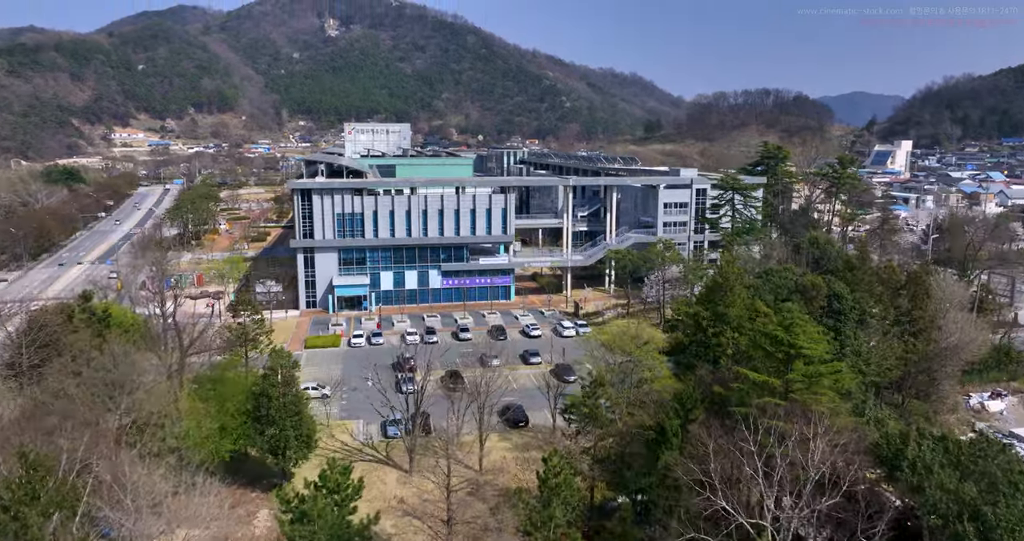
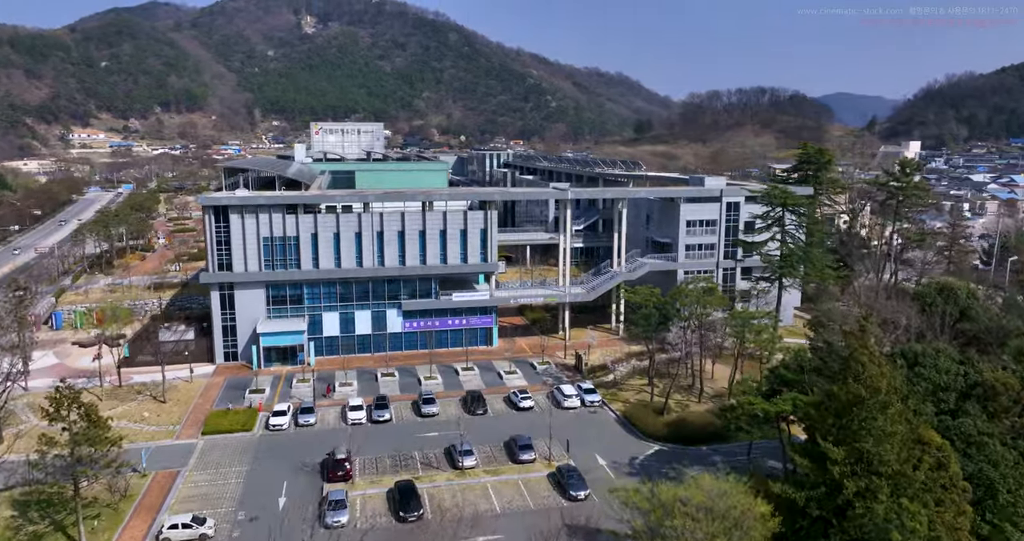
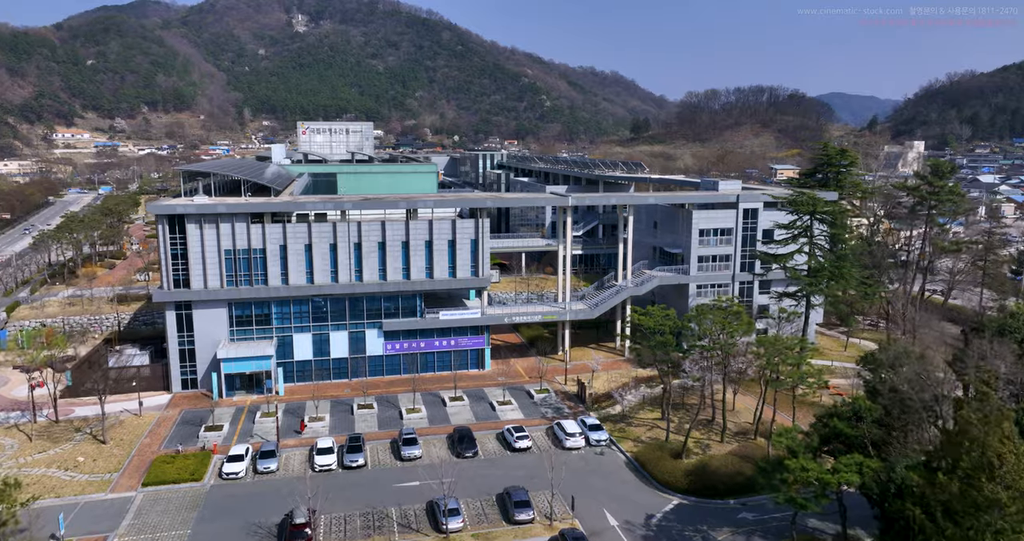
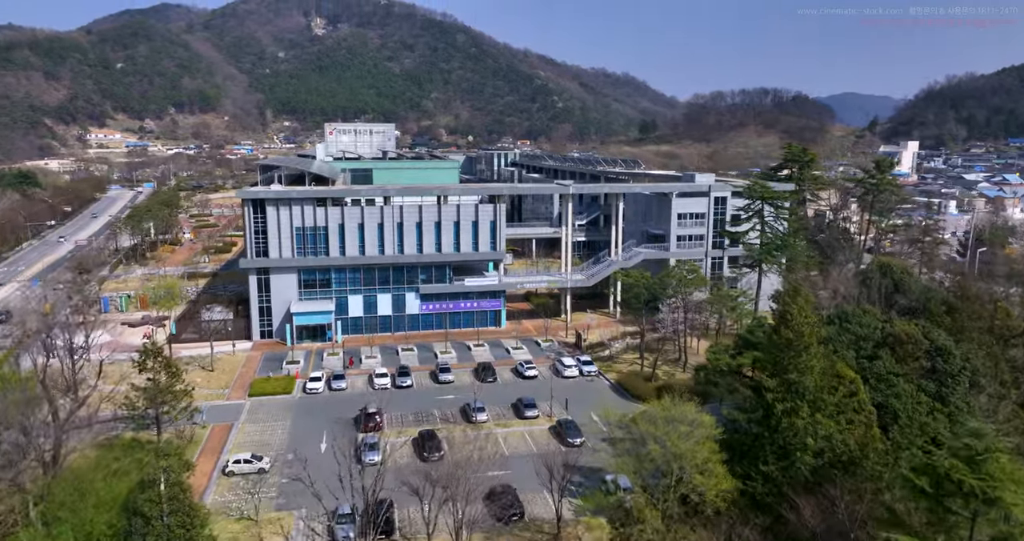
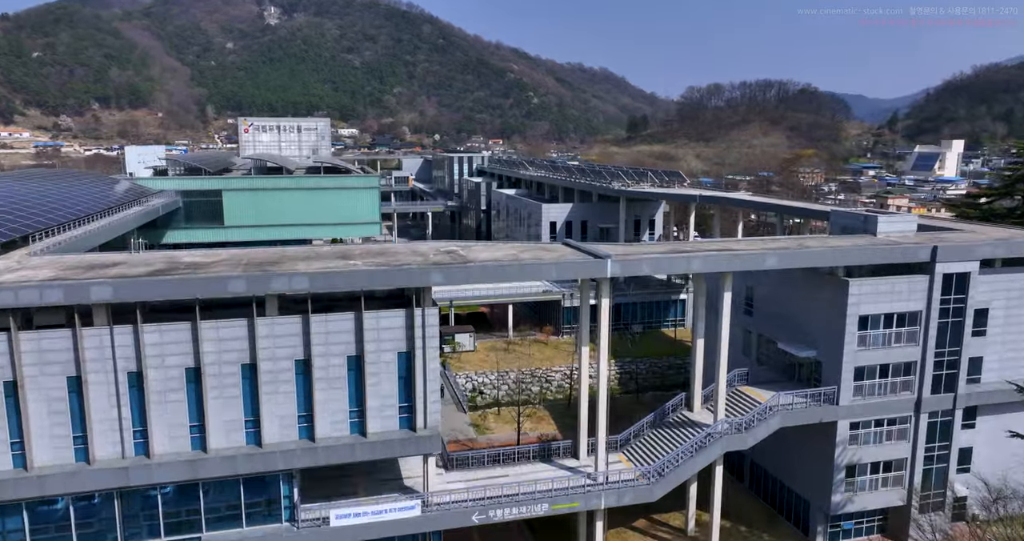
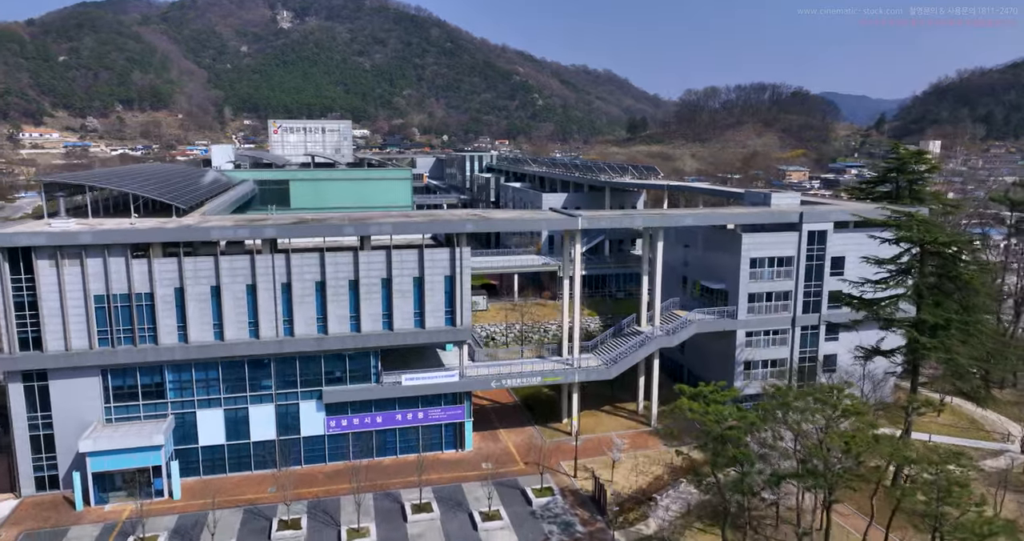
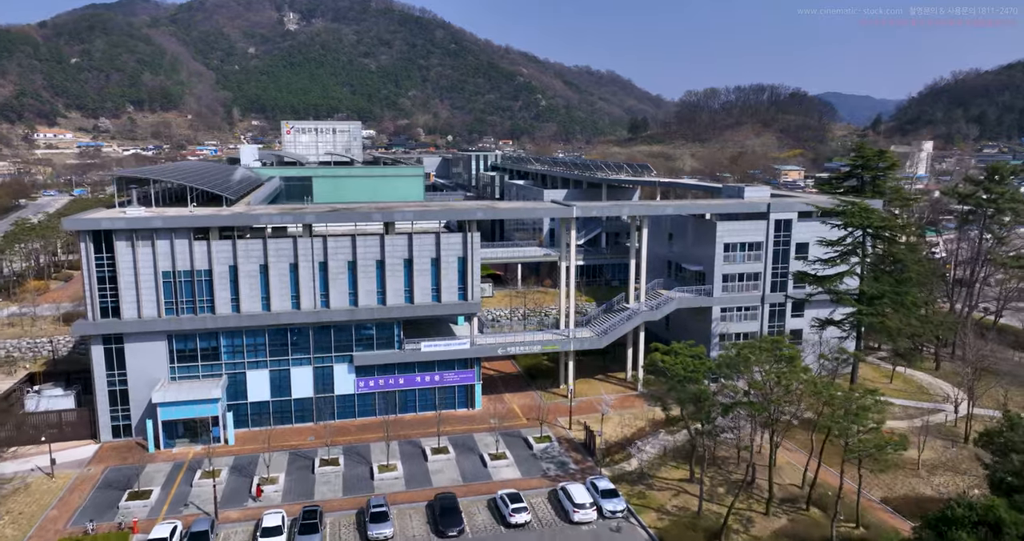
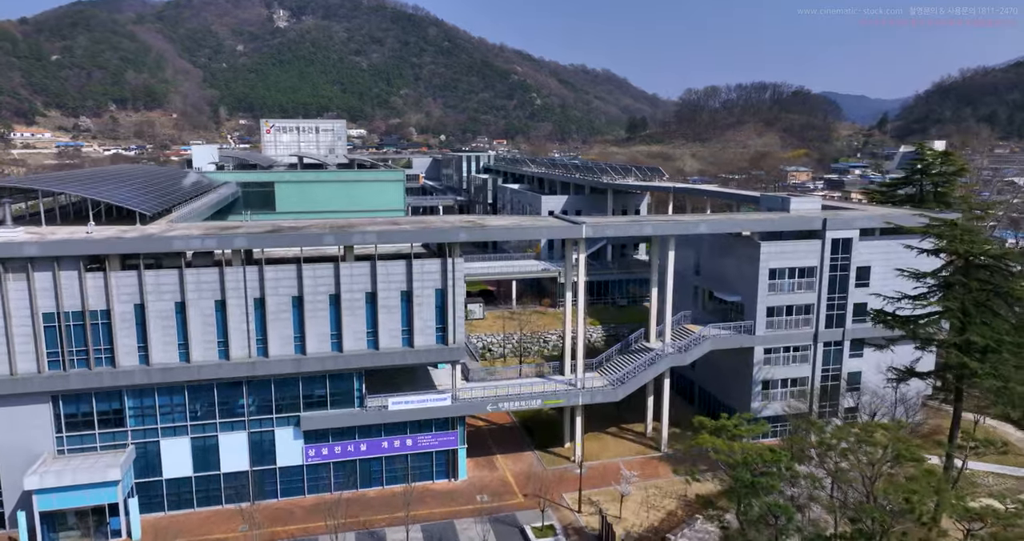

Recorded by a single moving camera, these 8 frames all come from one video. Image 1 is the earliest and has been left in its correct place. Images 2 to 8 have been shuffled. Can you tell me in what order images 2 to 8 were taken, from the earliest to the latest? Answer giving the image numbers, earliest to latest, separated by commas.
4, 2, 3, 7, 6, 8, 5
